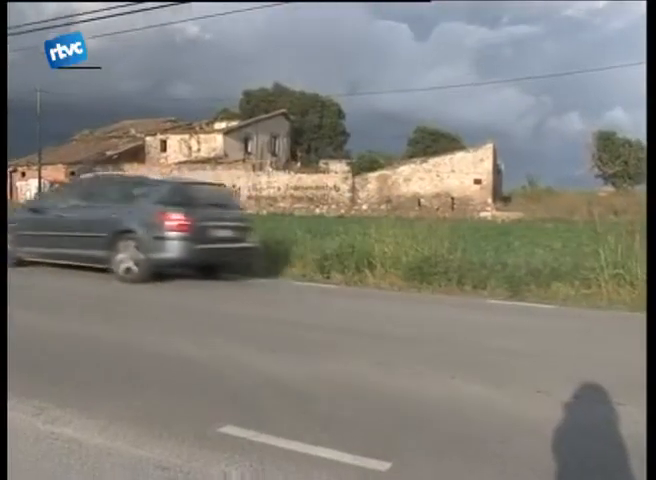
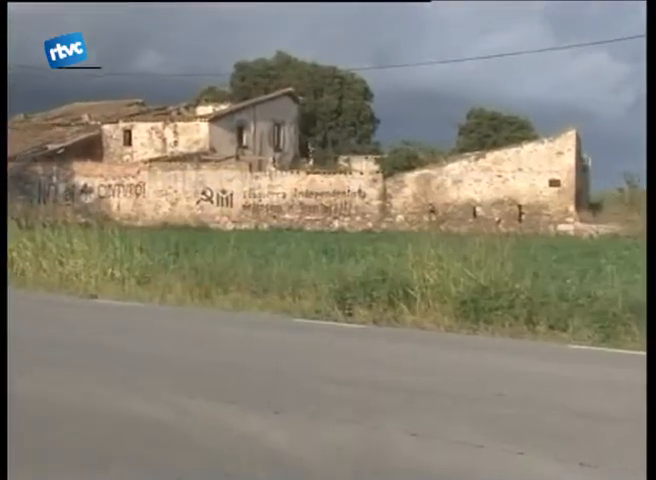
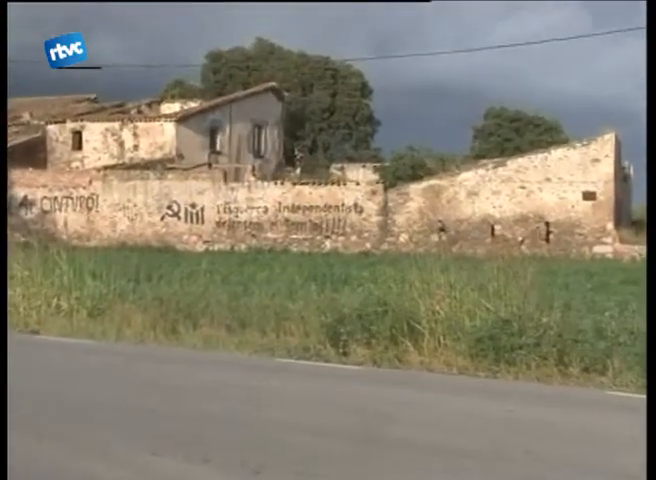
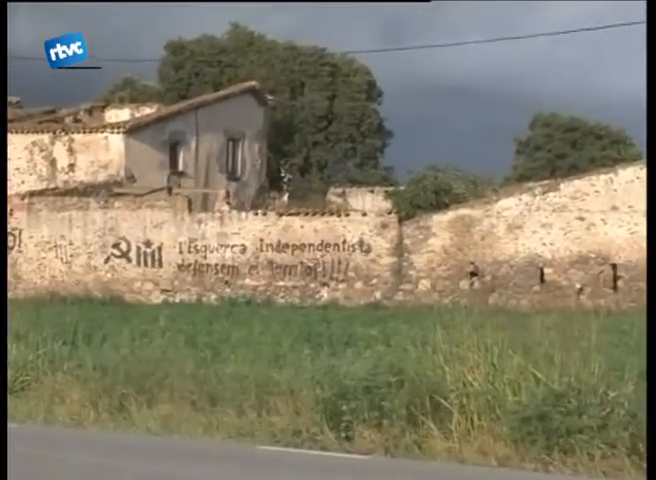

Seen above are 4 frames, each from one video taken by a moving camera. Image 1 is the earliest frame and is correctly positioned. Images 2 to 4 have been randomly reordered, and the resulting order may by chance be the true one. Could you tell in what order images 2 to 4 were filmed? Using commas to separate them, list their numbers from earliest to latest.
2, 3, 4
